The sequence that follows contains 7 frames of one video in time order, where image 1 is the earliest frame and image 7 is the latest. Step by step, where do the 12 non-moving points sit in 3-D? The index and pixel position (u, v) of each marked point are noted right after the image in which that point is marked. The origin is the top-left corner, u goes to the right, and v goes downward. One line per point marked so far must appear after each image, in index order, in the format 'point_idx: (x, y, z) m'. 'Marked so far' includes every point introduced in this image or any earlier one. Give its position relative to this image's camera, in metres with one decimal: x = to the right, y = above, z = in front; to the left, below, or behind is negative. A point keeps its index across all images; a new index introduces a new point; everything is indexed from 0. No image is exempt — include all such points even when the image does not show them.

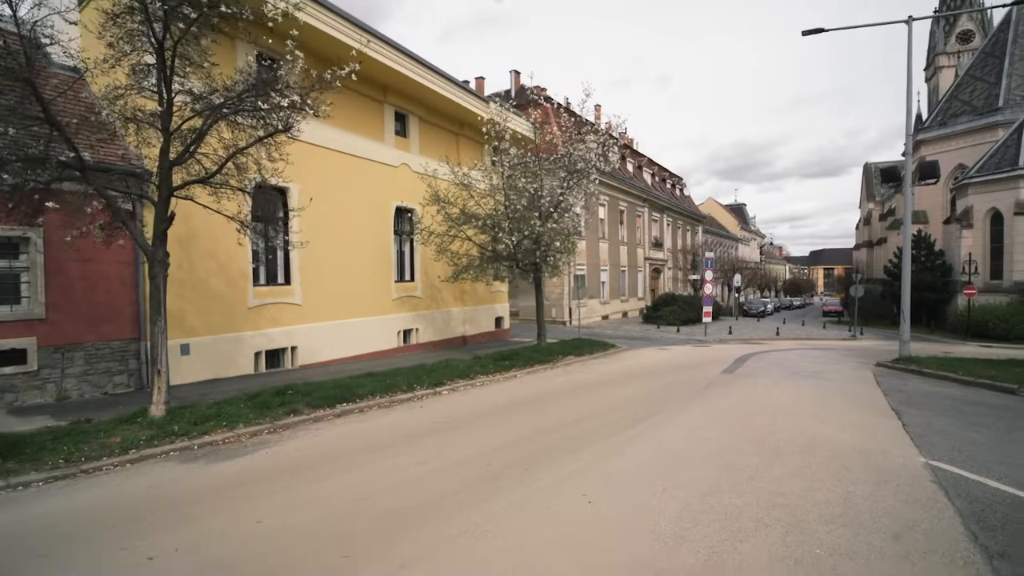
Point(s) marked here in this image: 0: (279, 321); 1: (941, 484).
0: (-5.2, -0.7, +13.3) m
1: (+4.0, -1.8, +5.5) m
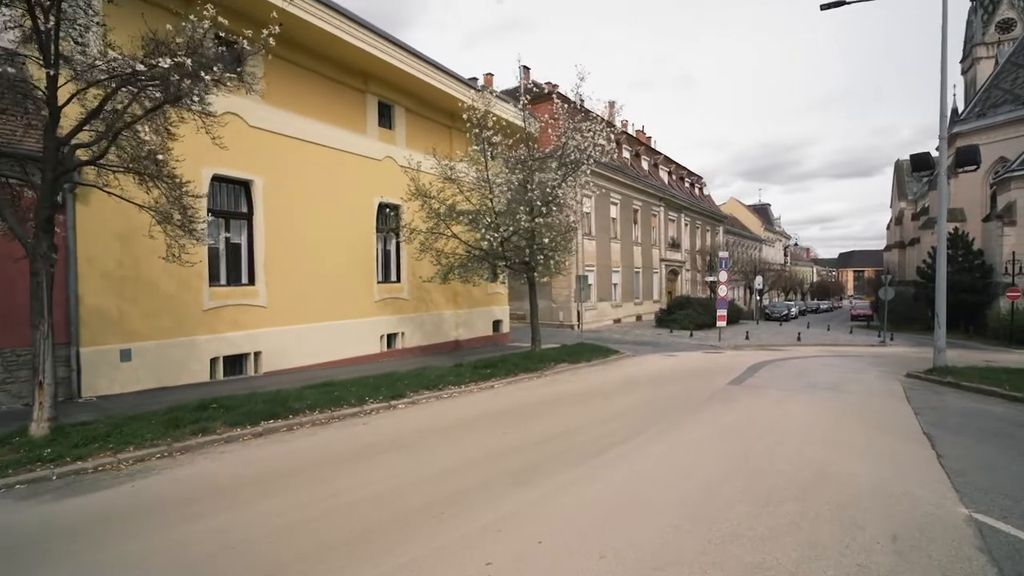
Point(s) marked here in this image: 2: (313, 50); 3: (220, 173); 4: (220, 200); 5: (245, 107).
0: (-5.6, -0.7, +12.2) m
1: (+3.3, -1.8, +4.0) m
2: (-4.5, +5.5, +14.0) m
3: (-5.9, +2.3, +11.9) m
4: (-6.0, +1.8, +12.2) m
5: (-5.5, +3.7, +12.3) m
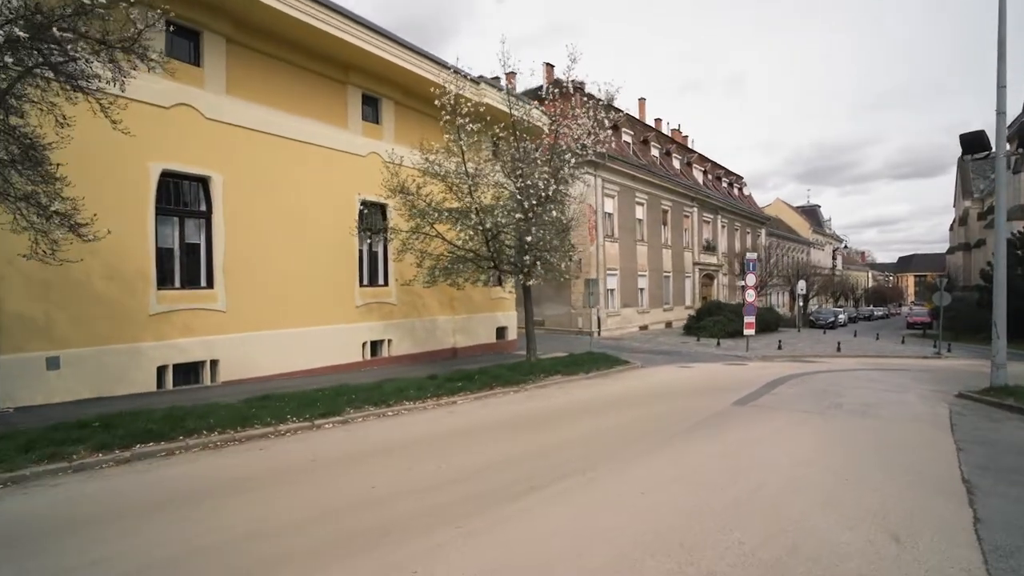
0: (-6.1, -0.8, +11.3) m
1: (+2.1, -1.8, +2.5) m
2: (-4.9, +5.4, +13.0) m
3: (-6.3, +2.2, +11.0) m
4: (-6.5, +1.7, +11.3) m
5: (-6.0, +3.7, +11.5) m
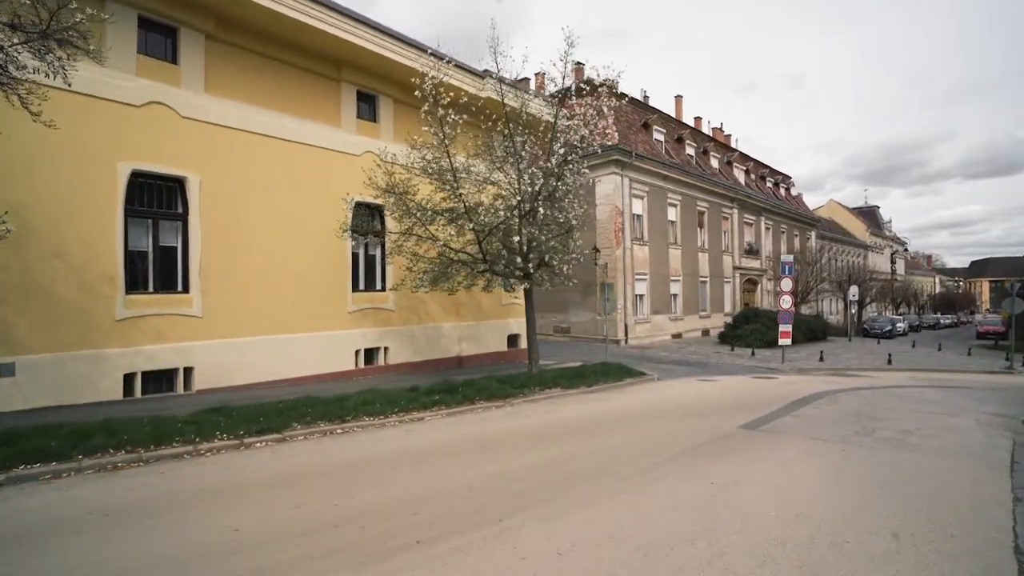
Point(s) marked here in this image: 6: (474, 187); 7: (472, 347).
0: (-6.3, -0.9, +10.9) m
1: (+1.0, -1.8, +1.3) m
2: (-5.0, +5.3, +12.5) m
3: (-6.6, +2.1, +10.6) m
4: (-6.7, +1.6, +10.9) m
5: (-6.2, +3.6, +11.1) m
6: (-0.8, +2.1, +12.5) m
7: (-1.1, -1.7, +16.8) m
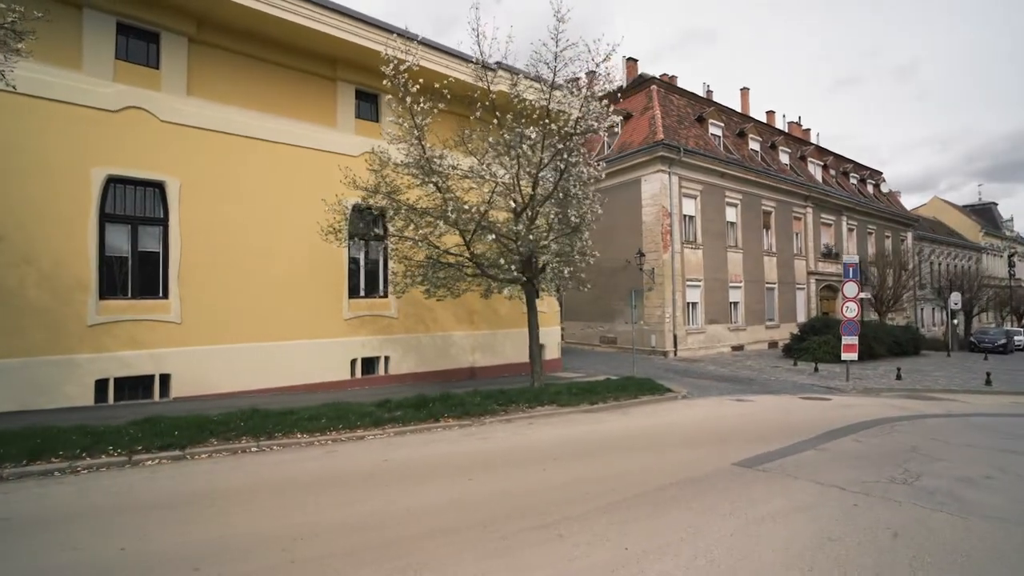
0: (-6.7, -1.0, +10.7) m
1: (-0.8, -1.7, +0.2) m
2: (-5.1, +5.2, +12.2) m
3: (-7.0, +2.0, +10.6) m
4: (-7.1, +1.5, +10.9) m
5: (-6.6, +3.5, +11.0) m
6: (-1.0, +2.0, +11.6) m
7: (-0.7, -1.8, +15.8) m
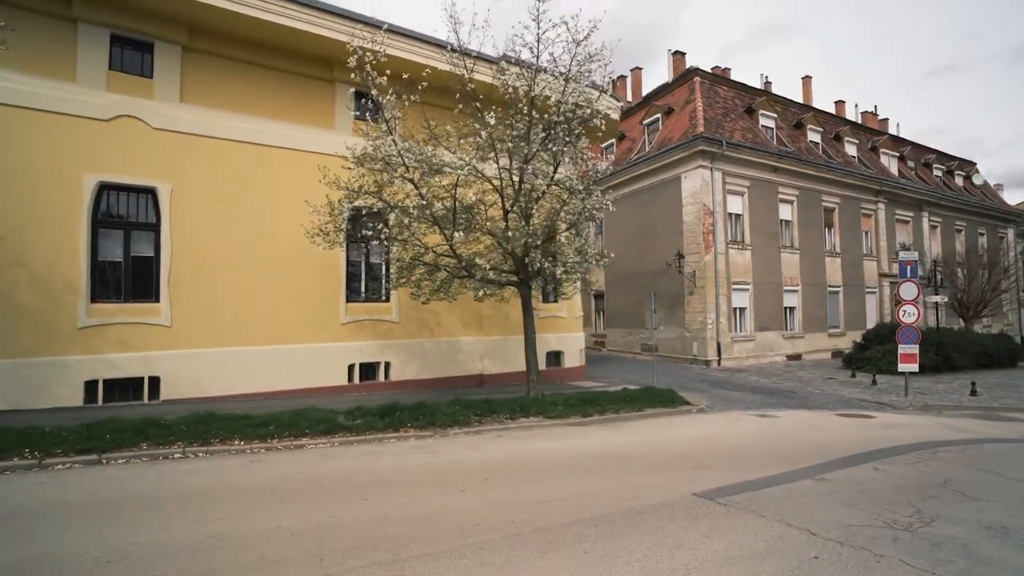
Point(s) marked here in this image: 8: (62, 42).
0: (-7.0, -1.0, +10.9) m
1: (-2.5, -1.7, -0.3) m
2: (-5.2, +5.1, +12.3) m
3: (-7.3, +2.0, +10.8) m
4: (-7.3, +1.5, +11.1) m
5: (-6.8, +3.4, +11.2) m
6: (-1.2, +2.0, +11.0) m
7: (-0.3, -1.9, +15.1) m
8: (-8.0, +4.4, +10.5) m
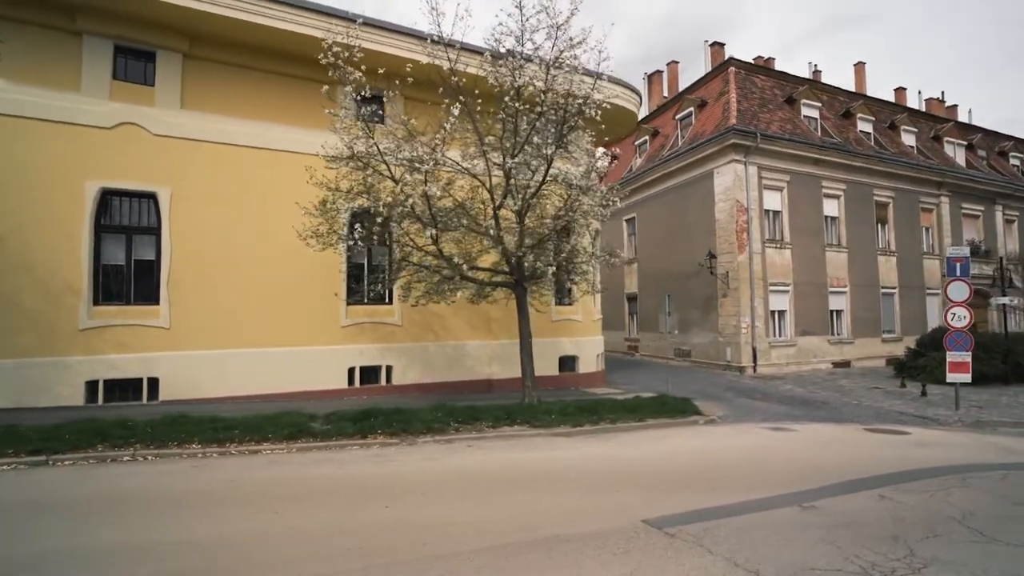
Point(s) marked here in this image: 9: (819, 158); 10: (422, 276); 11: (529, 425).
0: (-7.1, -1.1, +11.1) m
1: (-3.9, -1.7, -0.5) m
2: (-5.2, +5.1, +12.3) m
3: (-7.5, +1.9, +11.1) m
4: (-7.5, +1.4, +11.4) m
5: (-7.0, +3.4, +11.4) m
6: (-1.4, +1.9, +10.7) m
7: (-0.1, -2.0, +14.6) m
8: (-8.2, +4.3, +10.9) m
9: (+10.3, +4.4, +20.0) m
10: (-1.6, +0.2, +11.0) m
11: (+0.3, -2.3, +9.9) m
